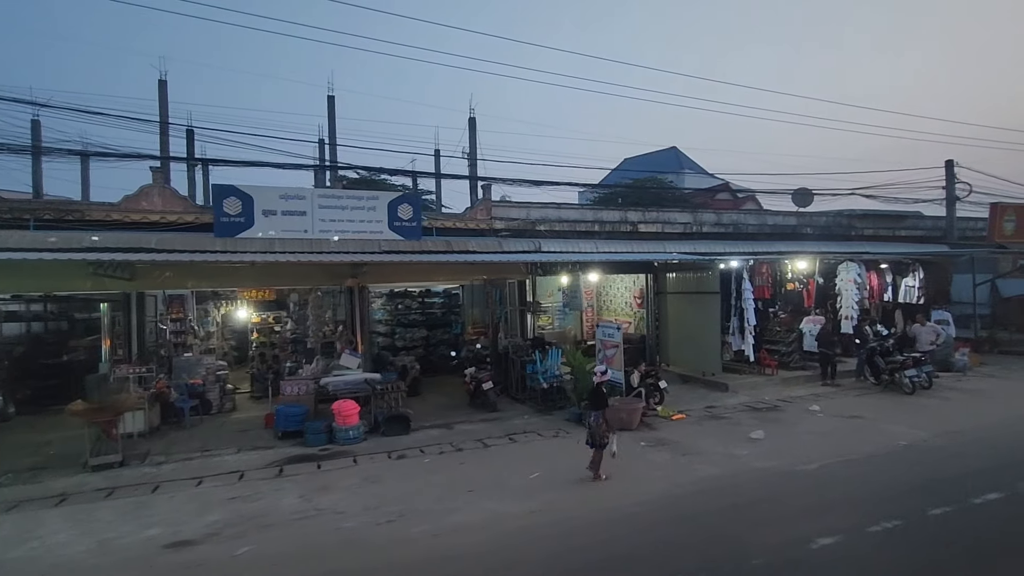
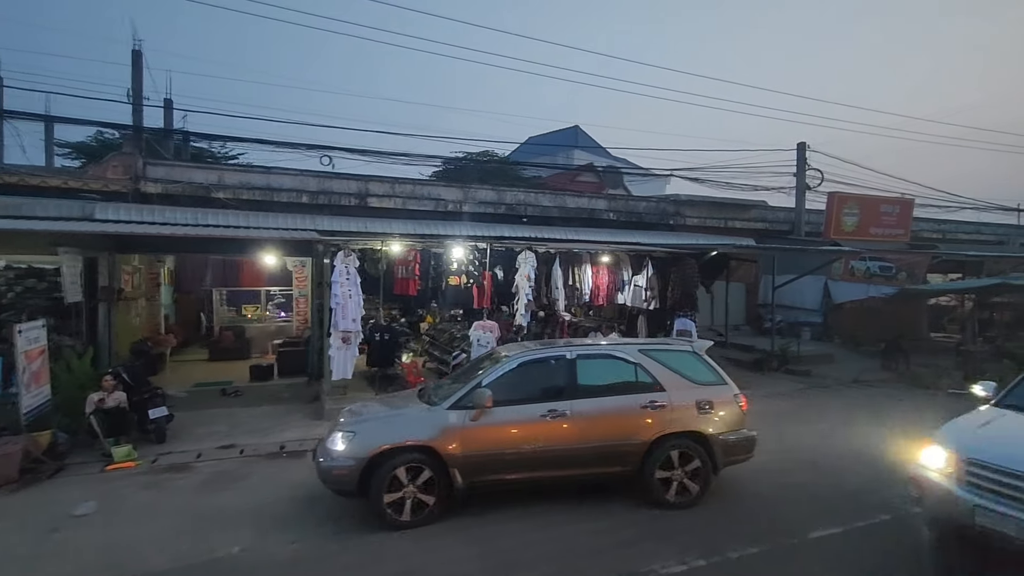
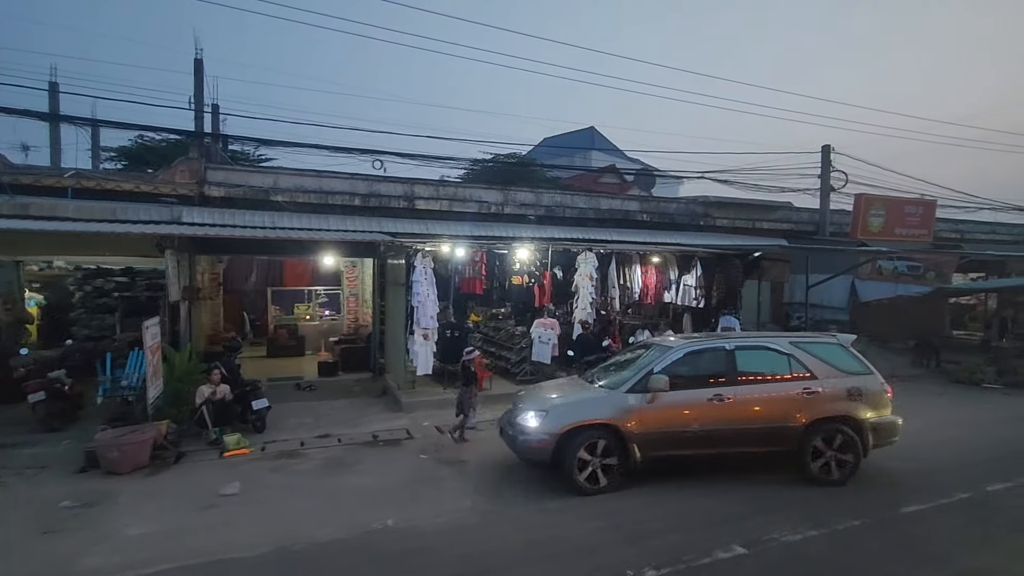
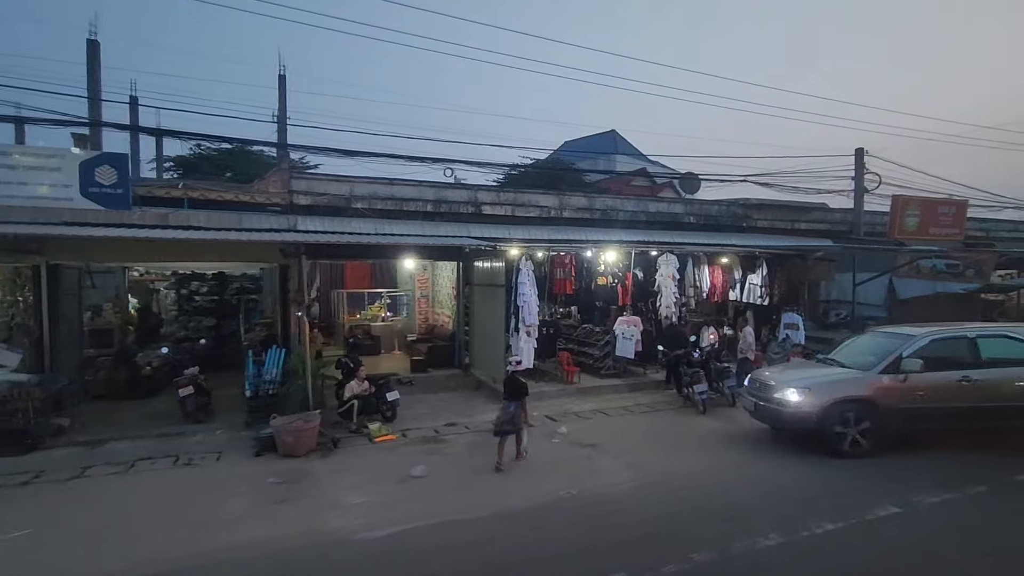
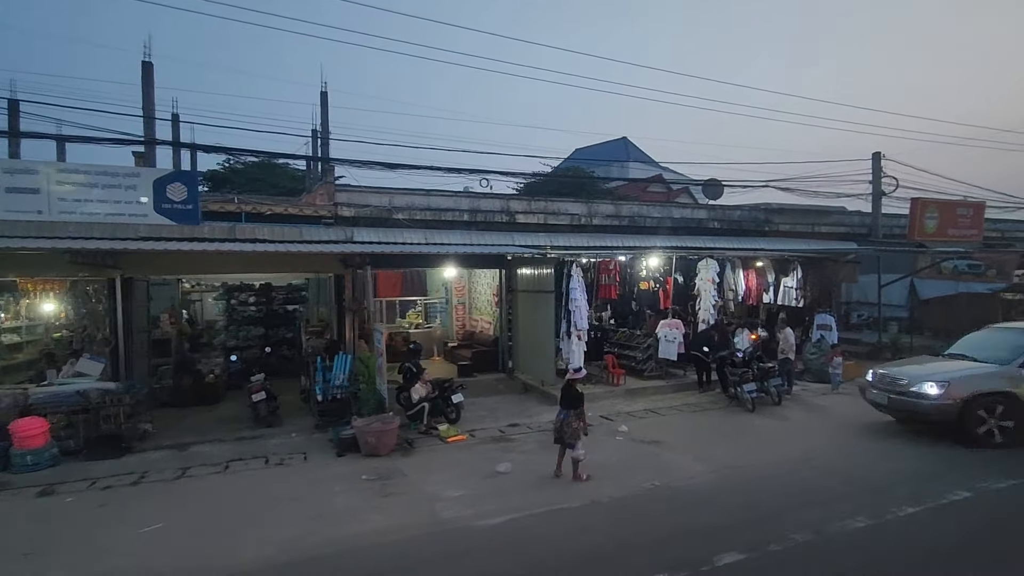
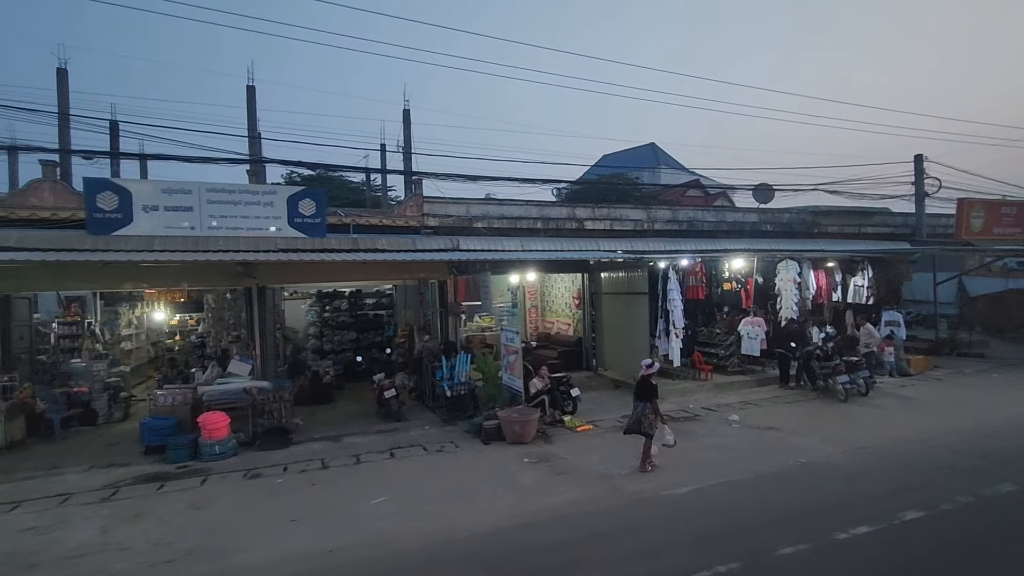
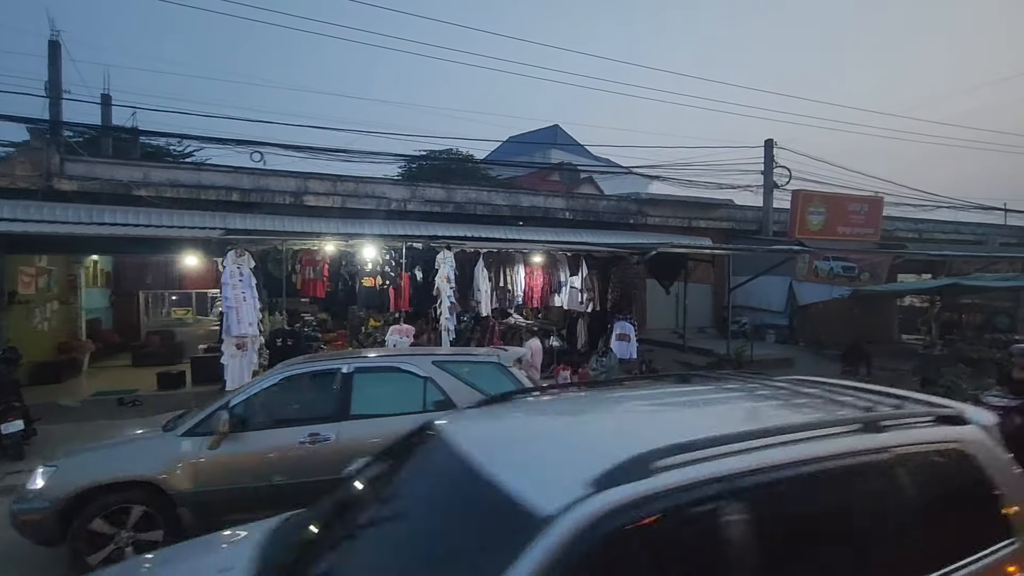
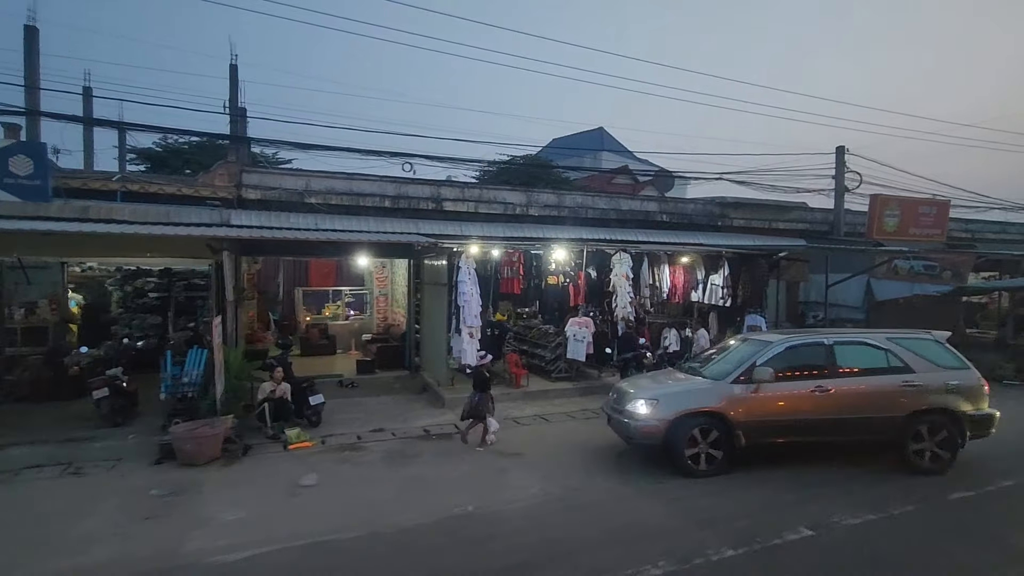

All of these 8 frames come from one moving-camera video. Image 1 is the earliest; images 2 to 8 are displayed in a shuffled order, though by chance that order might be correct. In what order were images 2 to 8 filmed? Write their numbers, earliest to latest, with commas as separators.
6, 5, 4, 8, 3, 2, 7
